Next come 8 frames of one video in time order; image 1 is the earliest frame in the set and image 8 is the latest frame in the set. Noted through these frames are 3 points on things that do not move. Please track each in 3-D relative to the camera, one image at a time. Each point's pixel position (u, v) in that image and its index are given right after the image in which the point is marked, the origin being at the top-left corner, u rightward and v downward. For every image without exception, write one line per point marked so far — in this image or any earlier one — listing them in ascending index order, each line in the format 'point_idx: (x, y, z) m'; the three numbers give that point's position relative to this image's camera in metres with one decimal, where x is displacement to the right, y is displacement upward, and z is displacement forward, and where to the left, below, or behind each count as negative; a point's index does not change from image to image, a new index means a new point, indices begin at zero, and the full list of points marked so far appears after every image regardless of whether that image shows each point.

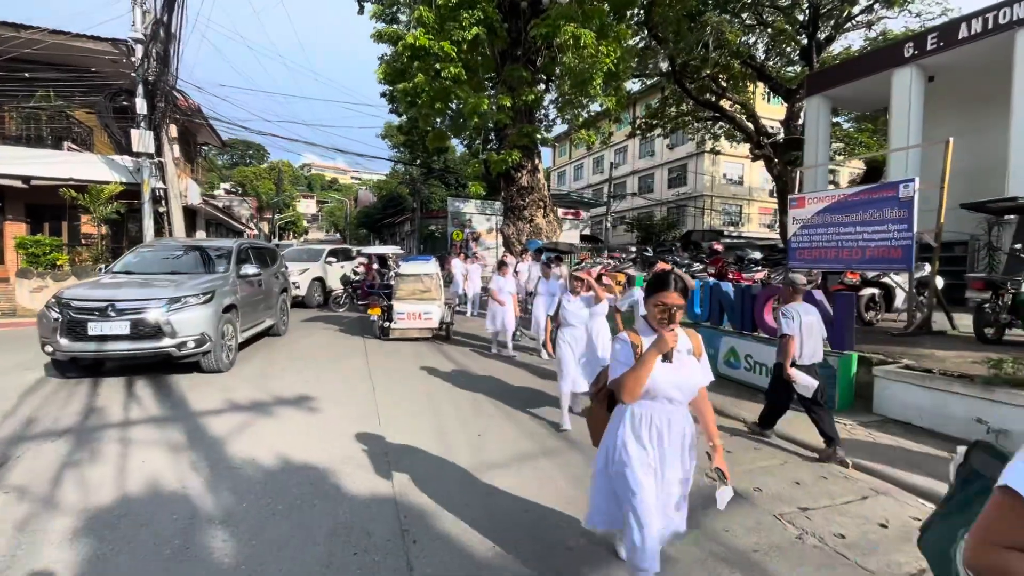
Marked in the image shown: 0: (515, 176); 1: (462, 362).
0: (+0.1, +4.3, +18.0) m
1: (-0.9, -1.2, +8.0) m
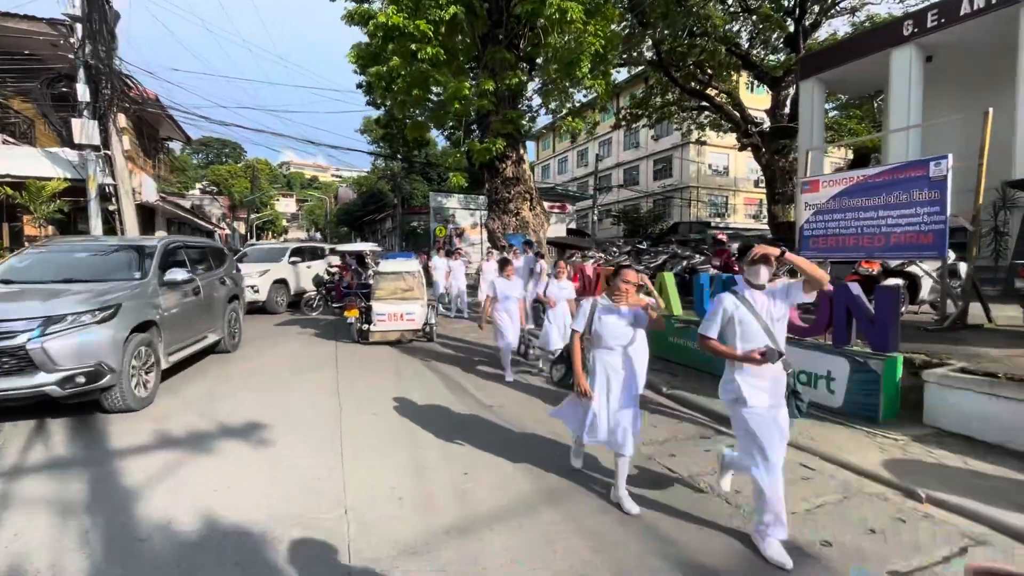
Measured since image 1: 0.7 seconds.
0: (-0.5, +4.4, +17.1) m
1: (-1.0, -1.2, +7.1) m
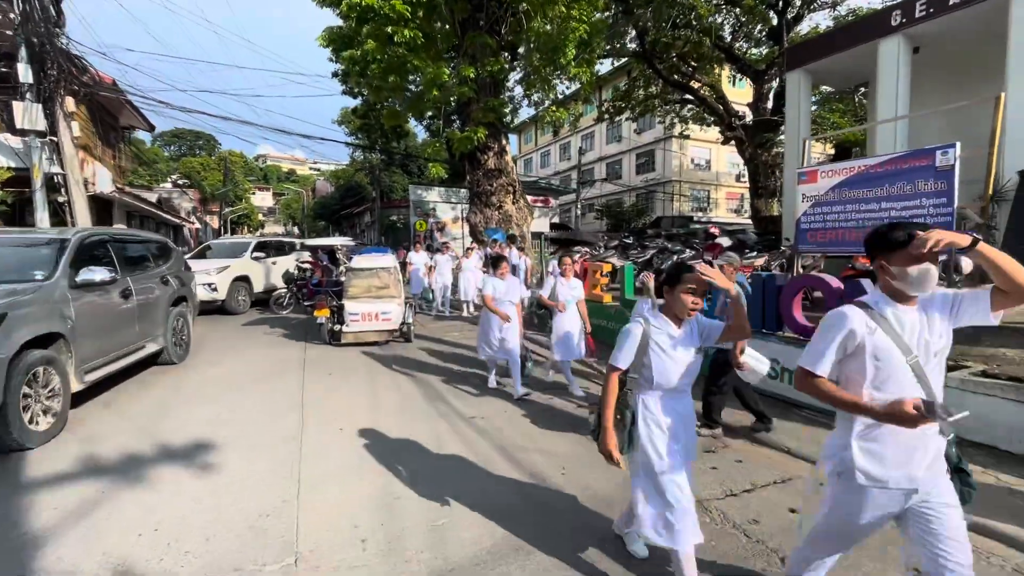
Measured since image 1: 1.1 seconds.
0: (-1.1, +4.5, +16.5) m
1: (-1.2, -1.2, +6.6) m
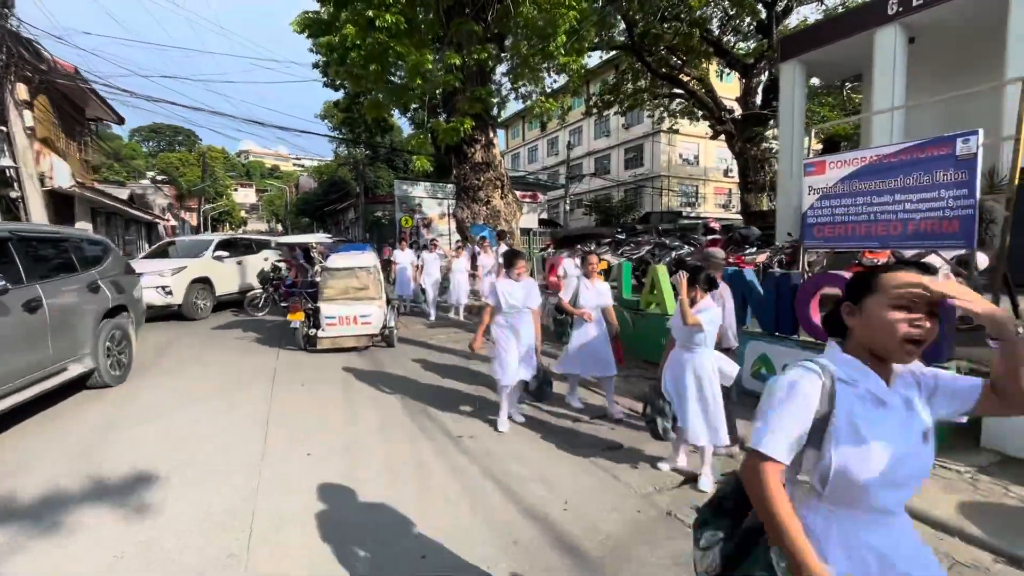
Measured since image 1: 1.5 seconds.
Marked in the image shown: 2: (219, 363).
0: (-1.5, +4.6, +15.9) m
1: (-1.4, -1.2, +6.0) m
2: (-4.3, -1.1, +7.0) m
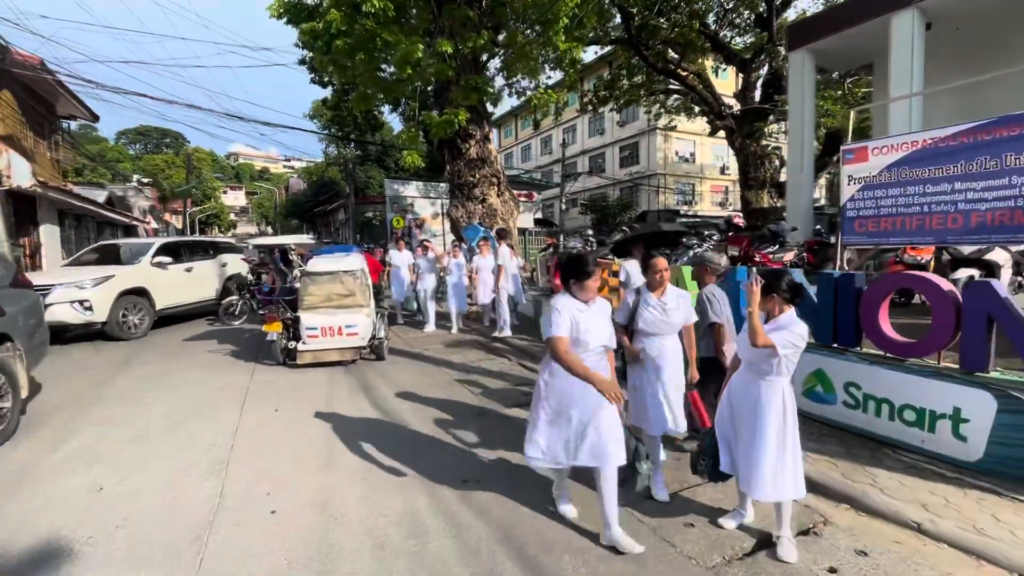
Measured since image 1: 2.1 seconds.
0: (-1.6, +4.5, +15.1) m
1: (-1.3, -1.3, +5.2) m
2: (-4.2, -1.2, +6.2) m
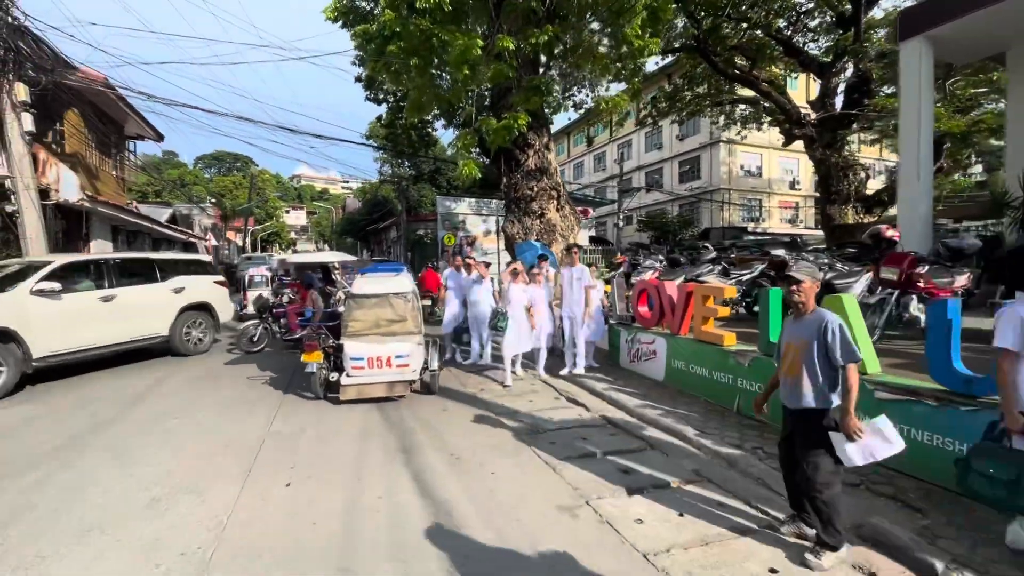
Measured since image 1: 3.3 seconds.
0: (+0.2, +3.8, +13.9) m
1: (-0.5, -1.5, +3.8) m
2: (-3.4, -1.5, +5.1) m
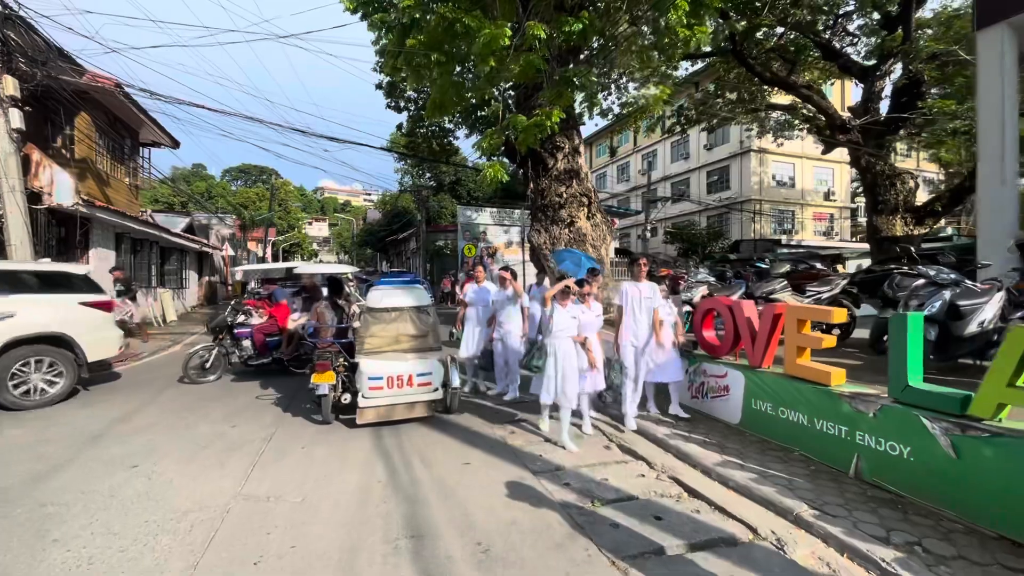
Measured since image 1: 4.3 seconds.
0: (+1.0, +3.4, +12.8) m
1: (-0.2, -1.7, +2.6) m
2: (-3.0, -1.6, +4.0) m
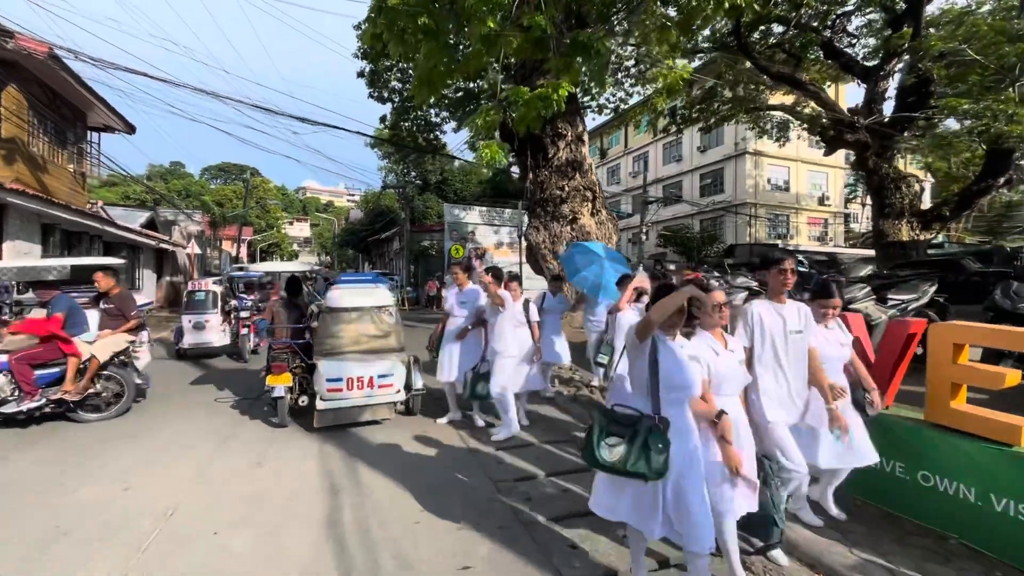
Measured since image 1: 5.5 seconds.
0: (+0.9, +3.3, +11.4) m
1: (0.0, -1.7, +1.1) m
2: (-2.9, -1.6, +2.4) m
